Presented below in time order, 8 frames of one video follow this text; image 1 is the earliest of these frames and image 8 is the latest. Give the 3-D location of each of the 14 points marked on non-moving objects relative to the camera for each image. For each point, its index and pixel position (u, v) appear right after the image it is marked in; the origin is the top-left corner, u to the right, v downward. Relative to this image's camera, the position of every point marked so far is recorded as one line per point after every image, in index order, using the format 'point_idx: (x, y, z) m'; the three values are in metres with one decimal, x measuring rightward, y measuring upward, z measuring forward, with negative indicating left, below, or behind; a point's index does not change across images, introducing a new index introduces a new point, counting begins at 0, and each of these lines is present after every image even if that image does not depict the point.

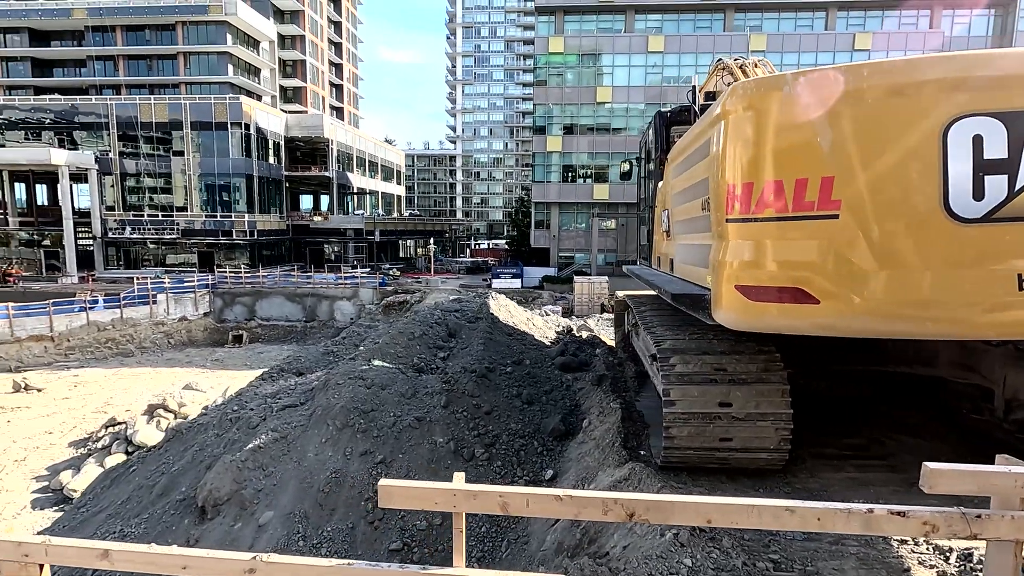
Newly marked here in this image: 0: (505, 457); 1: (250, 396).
0: (-0.1, -1.5, +4.8) m
1: (-2.9, -1.2, +6.0) m
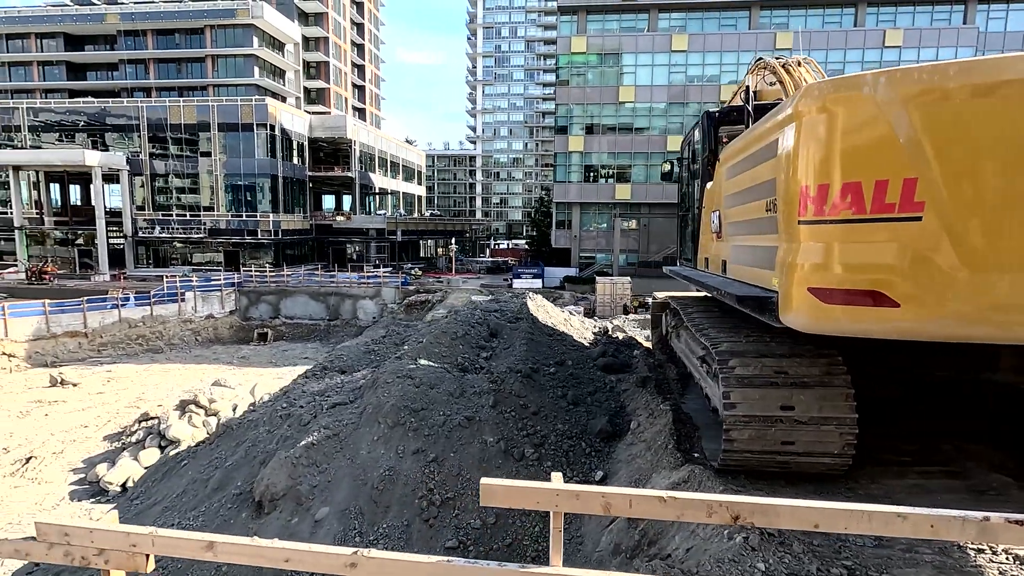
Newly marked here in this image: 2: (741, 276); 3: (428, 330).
0: (+0.4, -1.5, +4.8) m
1: (-2.4, -1.2, +6.1) m
2: (+1.8, +0.1, +4.2) m
3: (-1.1, -0.5, +6.9) m
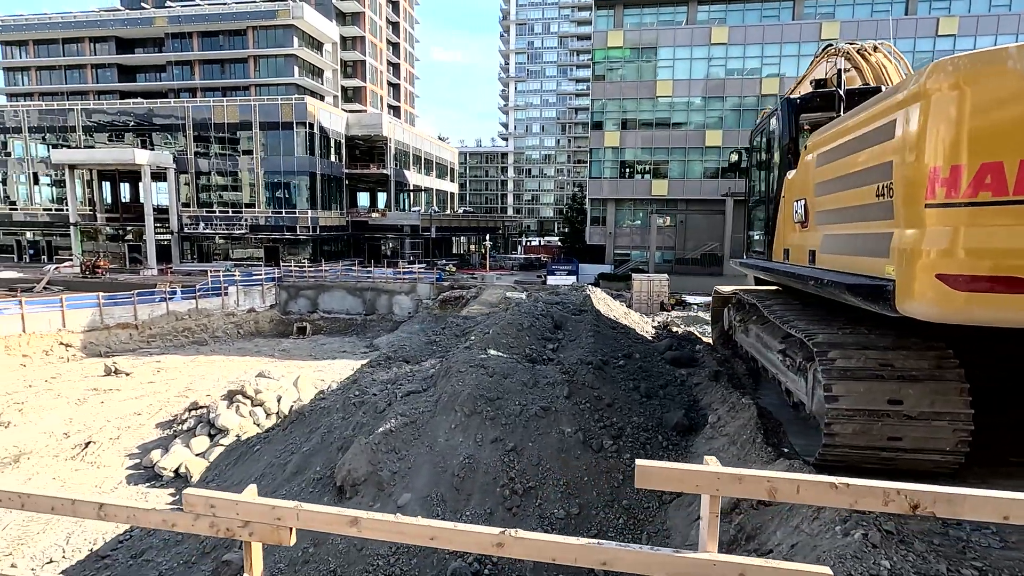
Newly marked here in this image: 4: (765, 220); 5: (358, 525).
0: (+1.1, -1.4, +4.8) m
1: (-1.6, -1.1, +6.2) m
2: (+2.5, +0.2, +4.1) m
3: (-0.2, -0.4, +6.9) m
4: (+3.0, +0.8, +6.4) m
5: (-0.6, -0.9, +2.1) m
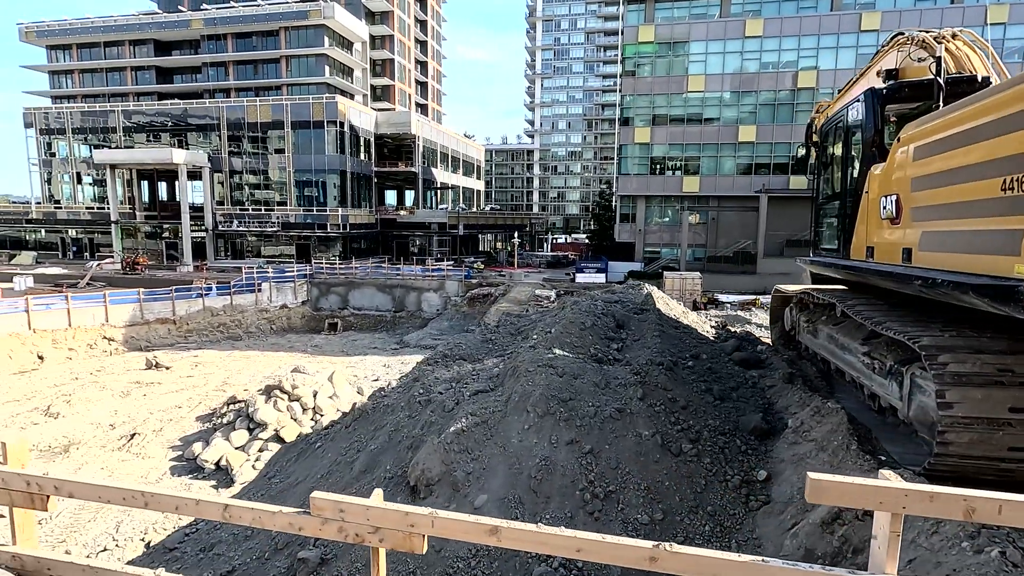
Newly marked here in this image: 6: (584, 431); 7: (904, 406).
0: (+1.7, -1.4, +4.6) m
1: (-0.9, -1.0, +6.1) m
2: (+3.1, +0.2, +3.8) m
3: (+0.5, -0.4, +6.8) m
4: (+3.8, +0.8, +6.2) m
5: (-0.1, -0.9, +2.0) m
6: (+0.6, -1.3, +4.7) m
7: (+3.2, -1.0, +4.3) m
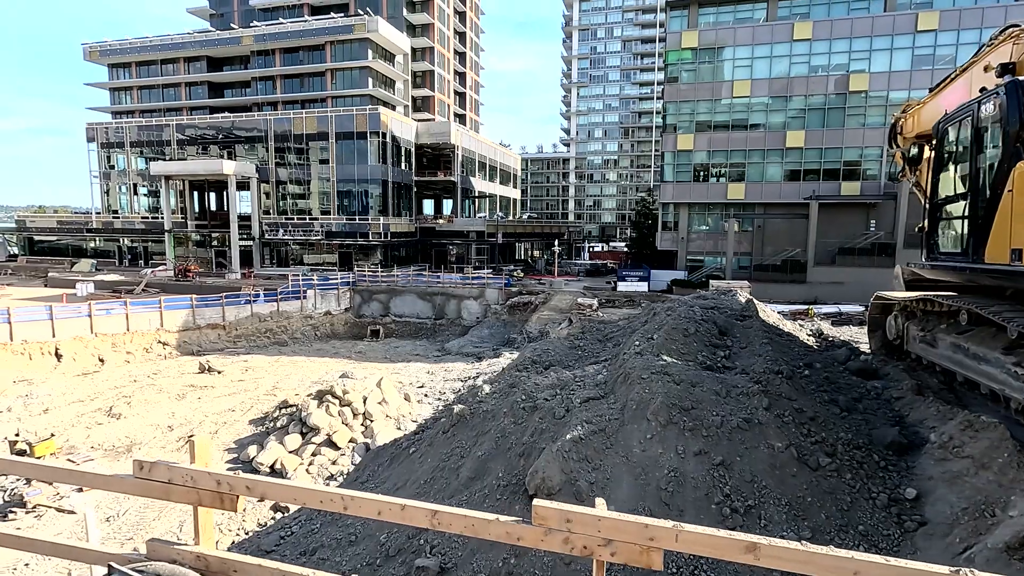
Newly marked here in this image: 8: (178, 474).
0: (+2.8, -1.5, +4.3) m
1: (+0.2, -1.1, +6.0) m
2: (+4.1, +0.1, +3.5) m
3: (+1.7, -0.5, +6.6) m
4: (+4.9, +0.8, +5.8) m
5: (+0.8, -0.9, +1.8) m
6: (+1.7, -1.3, +4.5) m
7: (+4.2, -1.0, +3.9) m
8: (-1.6, -0.9, +2.5) m
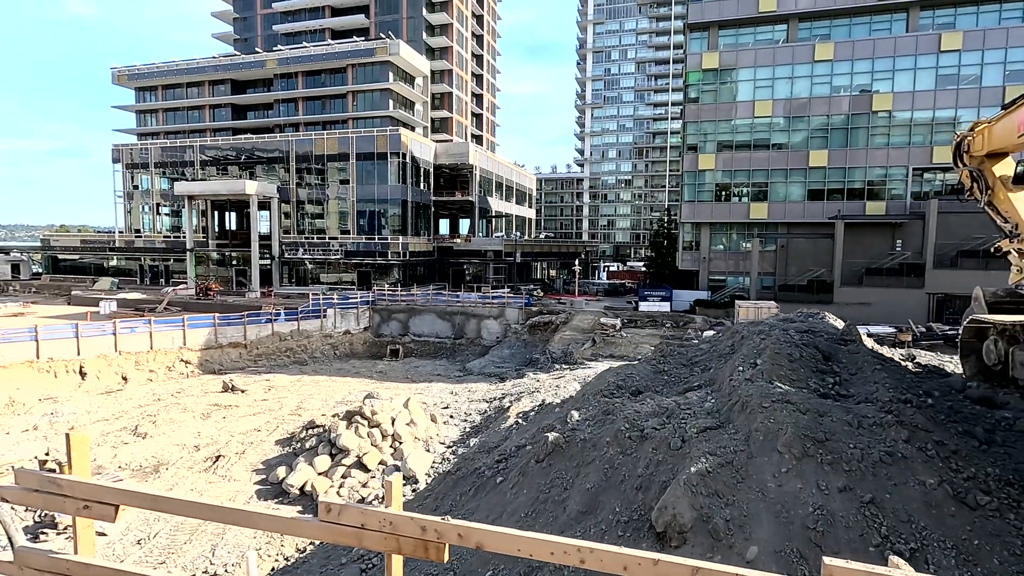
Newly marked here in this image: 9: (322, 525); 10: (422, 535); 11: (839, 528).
0: (+3.8, -1.7, +4.0) m
1: (+1.2, -1.3, +5.7) m
2: (+5.1, 0.0, +3.2) m
3: (+2.7, -0.7, +6.3) m
4: (+5.9, +0.5, +5.5) m
5: (+1.8, -1.0, +1.6) m
6: (+2.7, -1.5, +4.2) m
7: (+5.2, -1.2, +3.6) m
8: (-0.6, -1.0, +2.3) m
9: (-0.8, -1.0, +2.4) m
10: (-0.4, -1.0, +2.2) m
11: (+2.4, -1.8, +3.9) m
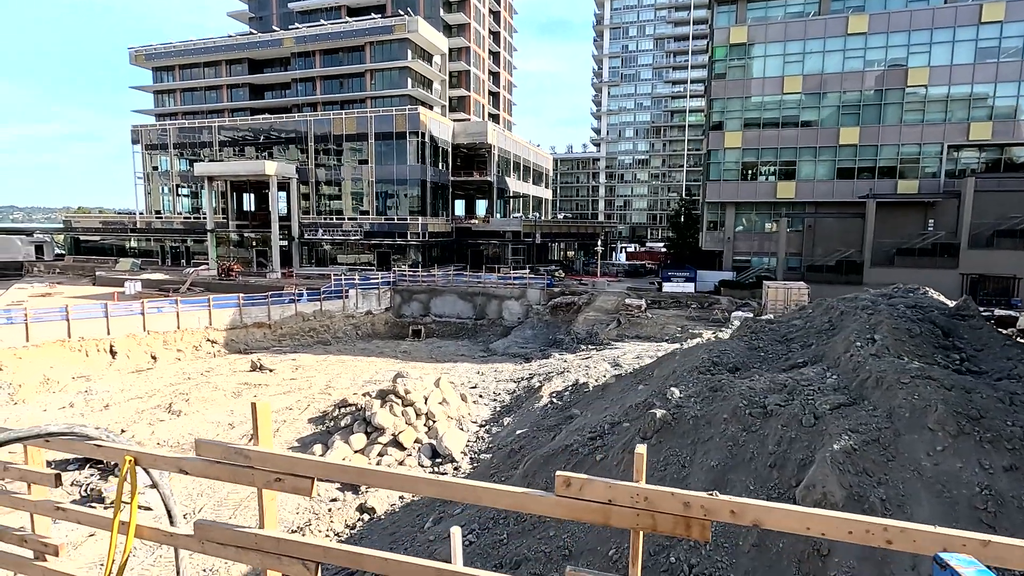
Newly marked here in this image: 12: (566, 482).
0: (+4.8, -1.4, +3.8) m
1: (+2.3, -1.0, +5.5) m
2: (+6.1, +0.2, +2.9) m
3: (+3.8, -0.4, +6.1) m
4: (+7.0, +0.8, +5.2) m
5: (+2.8, -0.8, +1.3) m
6: (+3.7, -1.2, +4.0) m
7: (+6.2, -1.0, +3.3) m
8: (+0.4, -0.8, +2.1) m
9: (+0.2, -0.9, +2.2) m
10: (+0.7, -0.9, +2.1) m
11: (+3.4, -1.5, +3.7) m
12: (+0.2, -0.8, +2.2) m
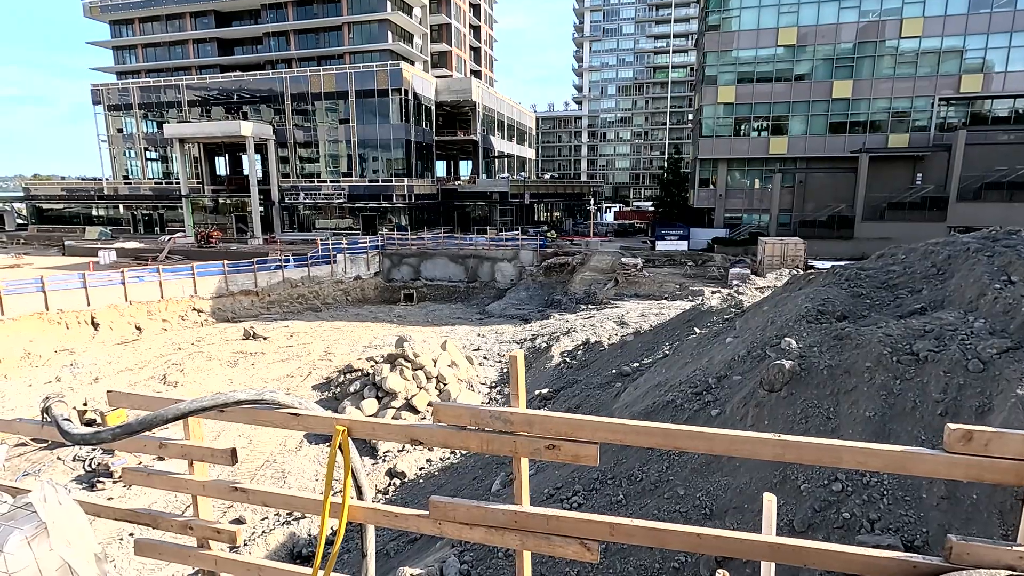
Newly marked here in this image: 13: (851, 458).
0: (+6.1, -0.9, +3.6) m
1: (+3.5, -0.5, +5.2) m
2: (+7.4, +0.7, +2.7) m
3: (+5.0, +0.2, +5.8) m
4: (+8.2, +1.4, +4.9) m
5: (+4.2, -0.6, +1.1) m
6: (+5.0, -0.7, +3.7) m
7: (+7.5, -0.4, +3.2) m
8: (+1.8, -0.5, +1.8) m
9: (+1.5, -0.6, +1.8) m
10: (+2.0, -0.6, +1.7) m
11: (+4.7, -1.1, +3.5) m
12: (+1.5, -0.5, +1.8) m
13: (+1.2, -0.6, +1.9) m
